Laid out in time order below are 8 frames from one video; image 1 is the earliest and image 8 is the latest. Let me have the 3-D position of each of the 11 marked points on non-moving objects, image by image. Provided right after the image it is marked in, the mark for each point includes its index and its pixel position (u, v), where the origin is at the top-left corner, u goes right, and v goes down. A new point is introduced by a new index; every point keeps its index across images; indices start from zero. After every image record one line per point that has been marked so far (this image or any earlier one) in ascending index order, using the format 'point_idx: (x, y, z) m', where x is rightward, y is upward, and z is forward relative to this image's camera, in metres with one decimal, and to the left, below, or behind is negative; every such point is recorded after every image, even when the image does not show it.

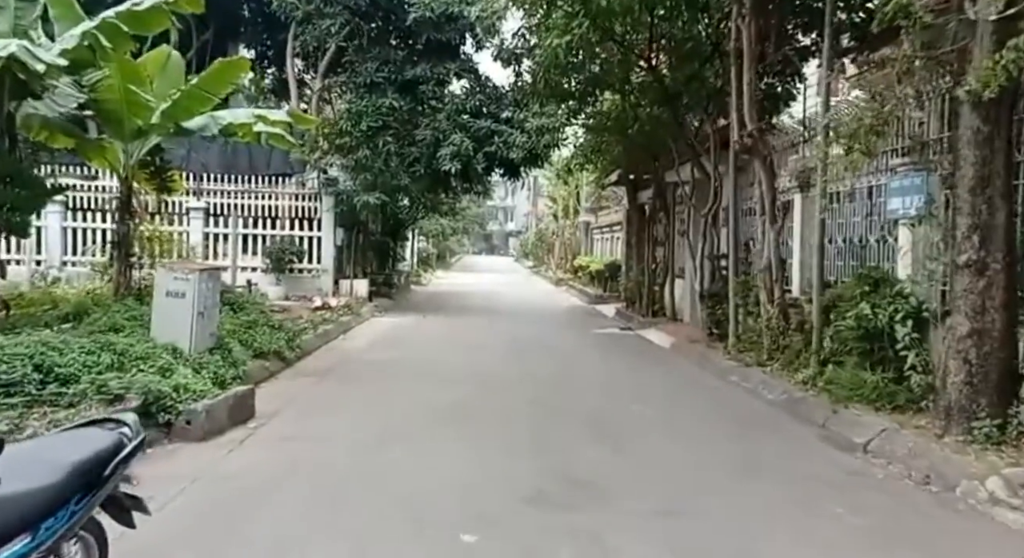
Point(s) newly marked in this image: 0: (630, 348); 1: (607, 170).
0: (+1.9, -1.2, +13.0) m
1: (+2.4, +2.7, +19.3) m
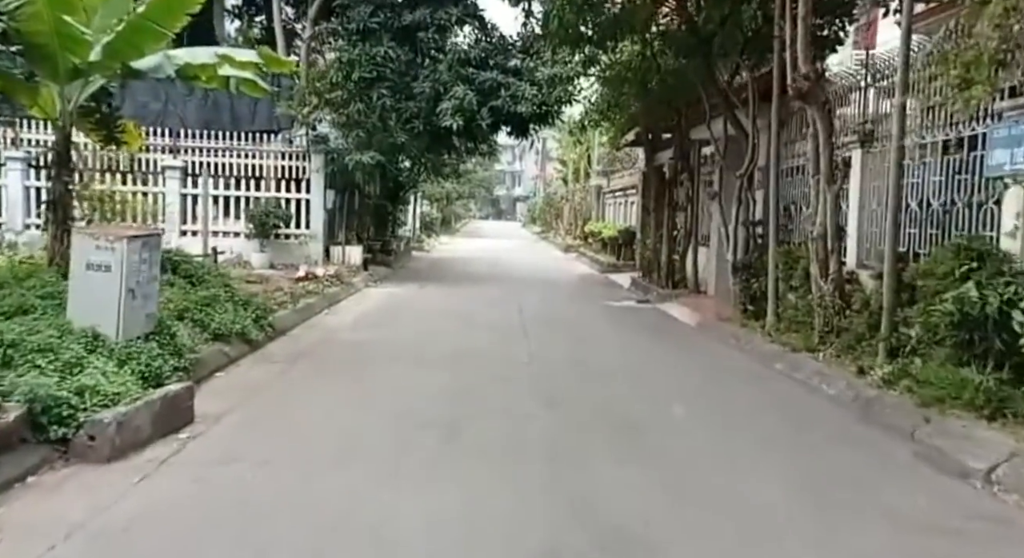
0: (+2.0, -0.7, +11.6) m
1: (+2.5, +3.5, +17.6) m
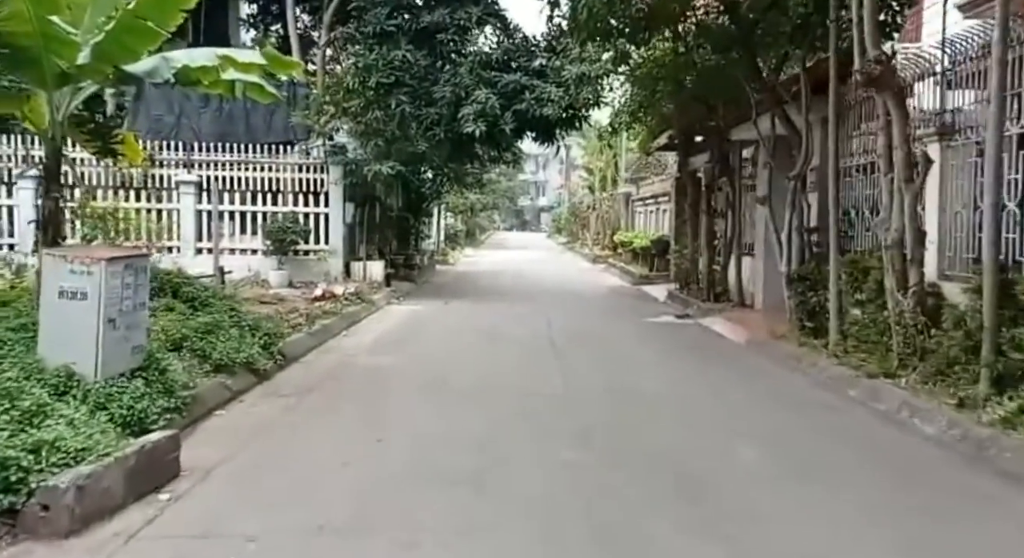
0: (+2.4, -0.9, +10.6) m
1: (+3.1, +3.2, +16.7) m
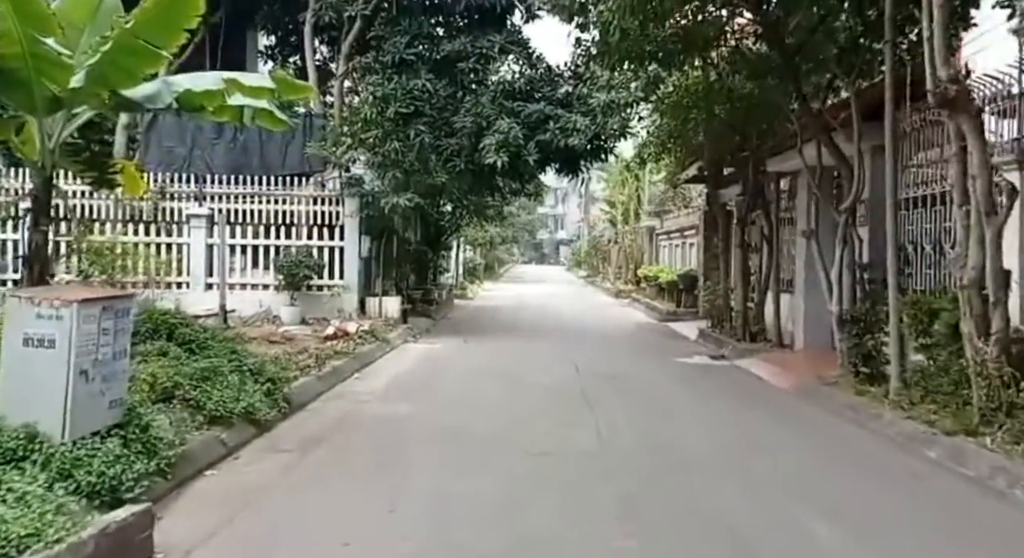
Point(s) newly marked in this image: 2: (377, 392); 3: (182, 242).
0: (+2.7, -1.4, +9.7) m
1: (+3.6, +2.4, +16.0) m
2: (-1.6, -1.3, +9.1) m
3: (-6.3, +0.7, +14.7) m
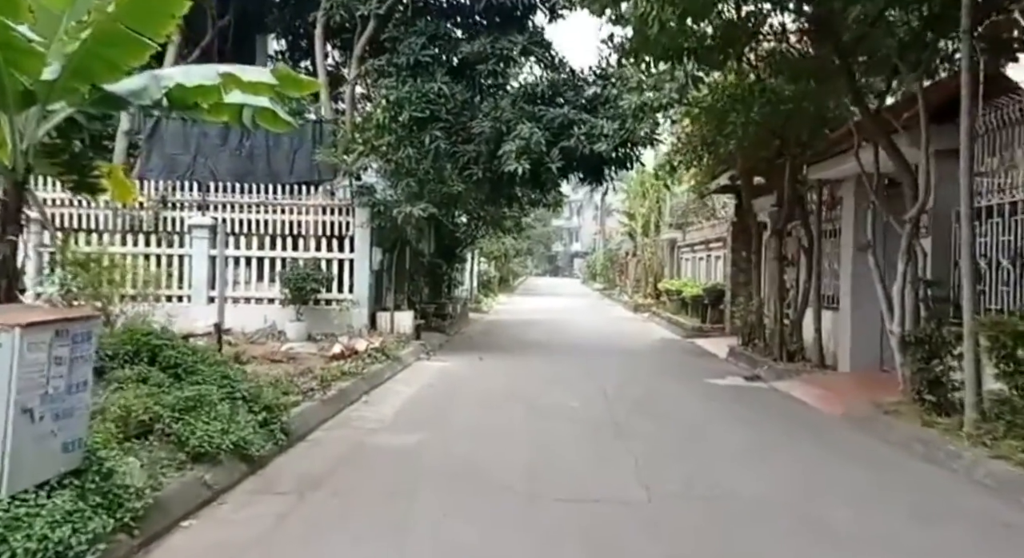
0: (+3.0, -1.6, +8.8) m
1: (+3.9, +2.1, +15.1) m
2: (-1.3, -1.5, +8.2) m
3: (-6.0, +0.5, +14.0) m
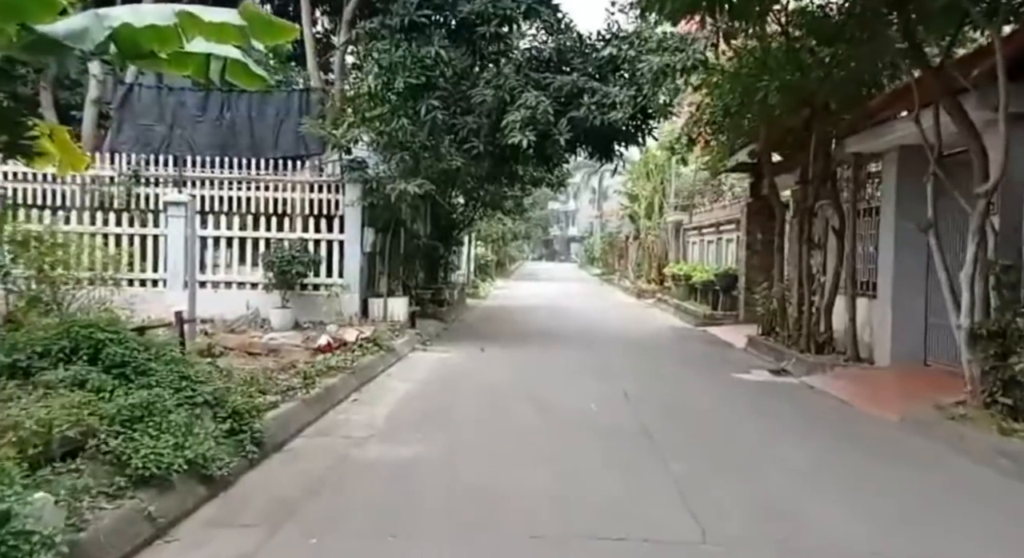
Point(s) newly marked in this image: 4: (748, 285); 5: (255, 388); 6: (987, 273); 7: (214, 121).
0: (+3.1, -1.4, +7.8) m
1: (+4.0, +2.4, +14.0) m
2: (-1.2, -1.3, +7.2) m
3: (-5.9, +0.8, +12.9) m
4: (+5.3, -0.1, +17.5) m
5: (-2.4, -1.0, +7.3) m
6: (+4.4, +0.1, +7.2) m
7: (-5.5, +2.9, +14.3) m
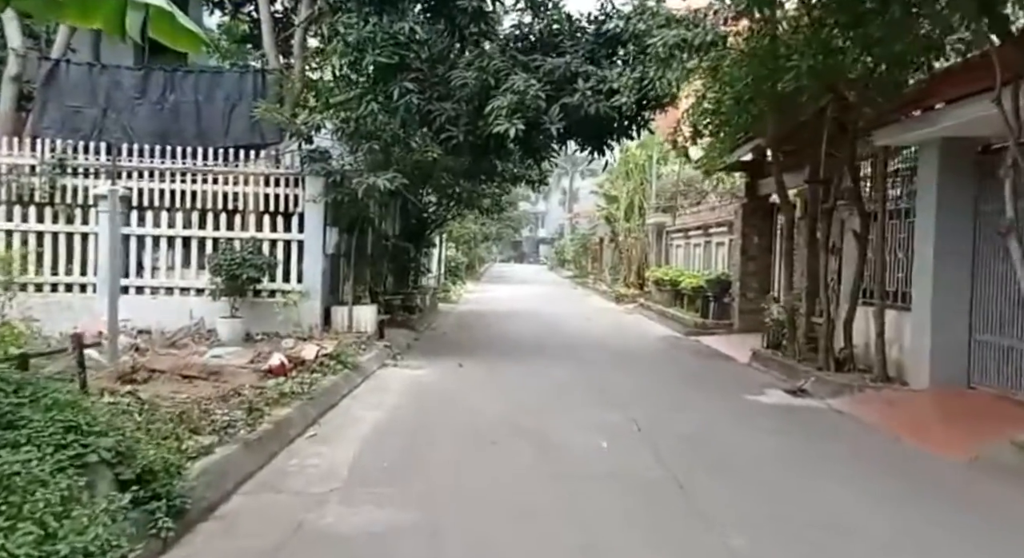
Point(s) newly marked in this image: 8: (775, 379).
0: (+3.0, -1.5, +6.5) m
1: (+3.7, +2.3, +12.8) m
2: (-1.3, -1.4, +5.7) m
3: (-6.2, +0.7, +11.2) m
4: (+4.9, -0.3, +16.3) m
5: (-2.4, -1.1, +5.8) m
6: (+4.4, 0.0, +6.0) m
7: (-5.8, +2.8, +12.6) m
8: (+3.7, -1.4, +10.8) m
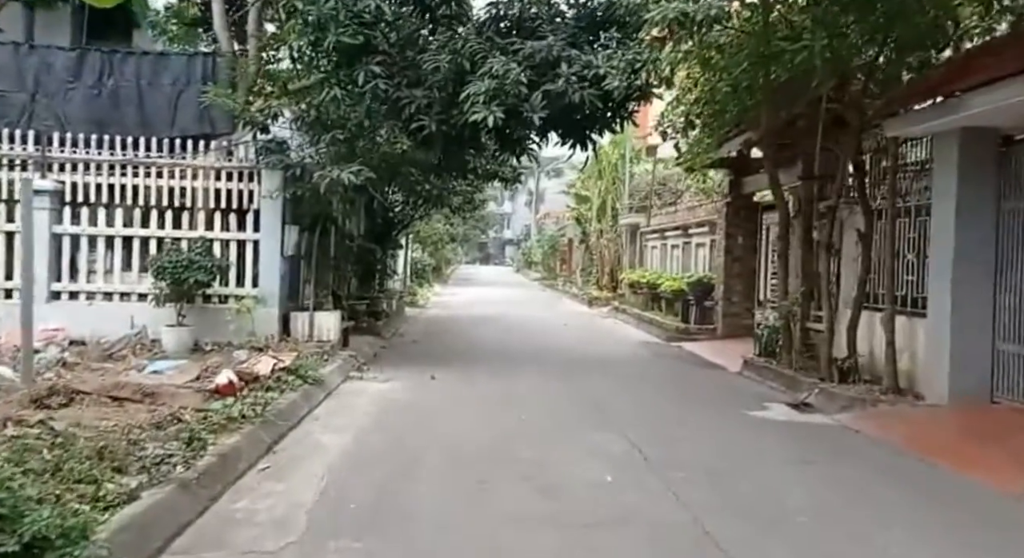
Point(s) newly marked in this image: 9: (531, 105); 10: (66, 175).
0: (+3.0, -1.6, +5.7) m
1: (+3.3, +2.2, +12.0) m
2: (-1.3, -1.5, +4.7) m
3: (-6.5, +0.6, +10.0) m
4: (+4.3, -0.3, +15.6) m
5: (-2.4, -1.1, +4.7) m
6: (+4.3, -0.1, +5.3) m
7: (-6.2, +2.8, +11.4) m
8: (+3.4, -1.5, +10.1) m
9: (+0.2, +2.3, +10.6) m
10: (-5.9, +1.4, +10.1) m
